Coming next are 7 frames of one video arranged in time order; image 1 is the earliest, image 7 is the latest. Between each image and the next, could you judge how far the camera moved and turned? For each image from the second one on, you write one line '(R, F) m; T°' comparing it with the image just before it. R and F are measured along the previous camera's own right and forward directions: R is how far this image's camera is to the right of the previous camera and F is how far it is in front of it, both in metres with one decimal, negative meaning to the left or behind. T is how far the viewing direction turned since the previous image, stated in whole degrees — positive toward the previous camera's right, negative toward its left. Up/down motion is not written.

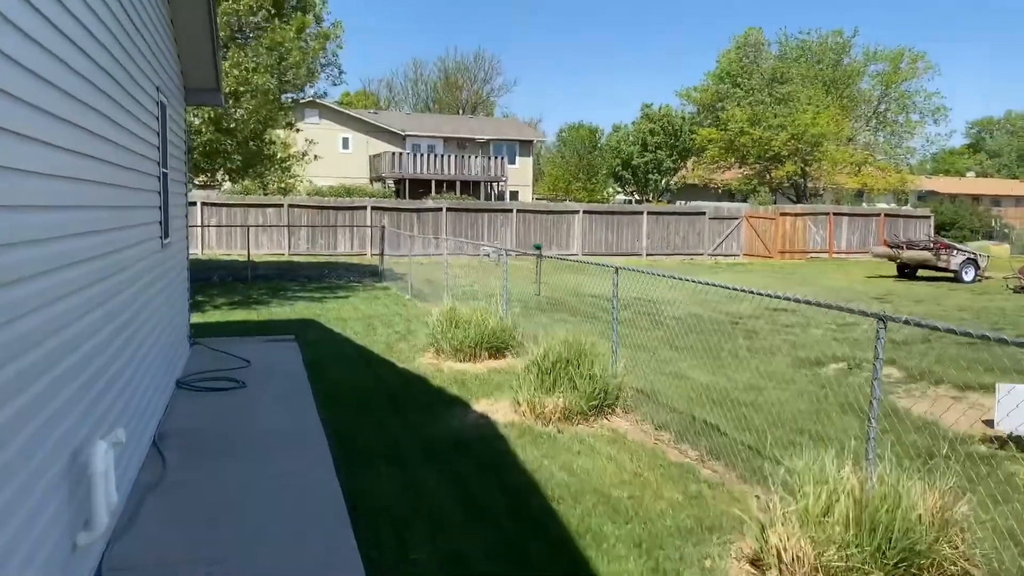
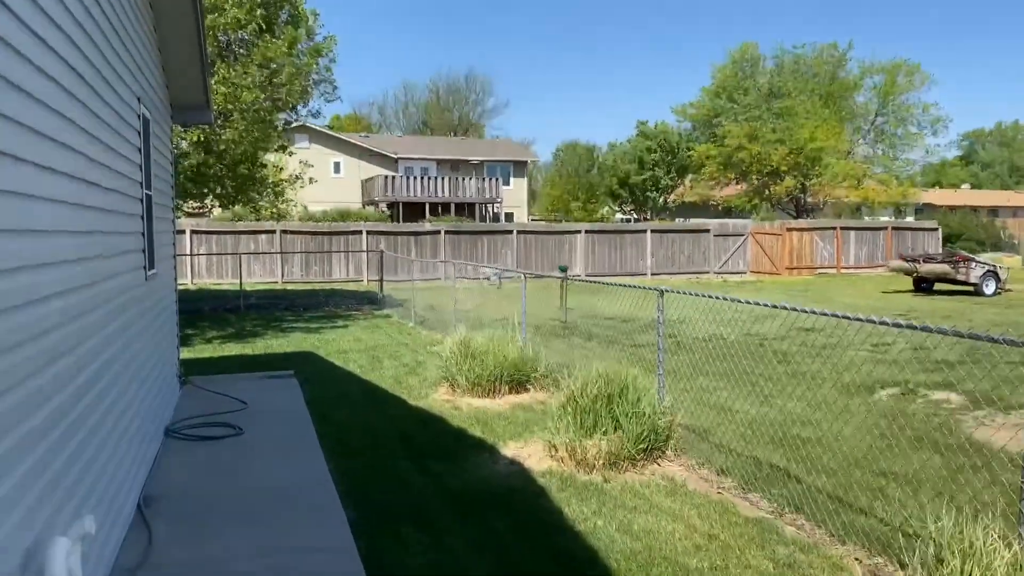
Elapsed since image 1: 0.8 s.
(-0.3, +0.7) m; +1°
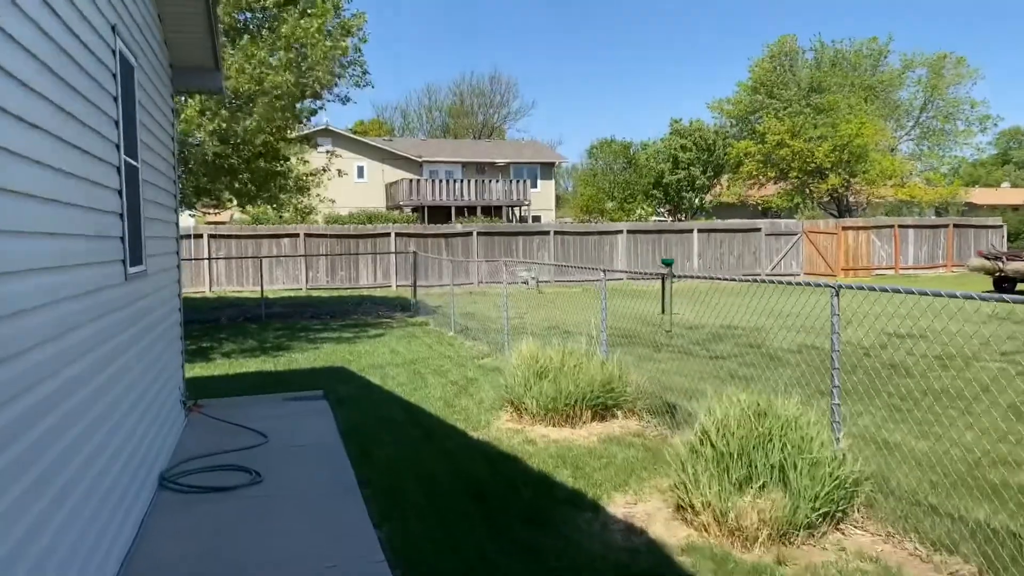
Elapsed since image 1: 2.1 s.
(-0.5, +1.5) m; -1°
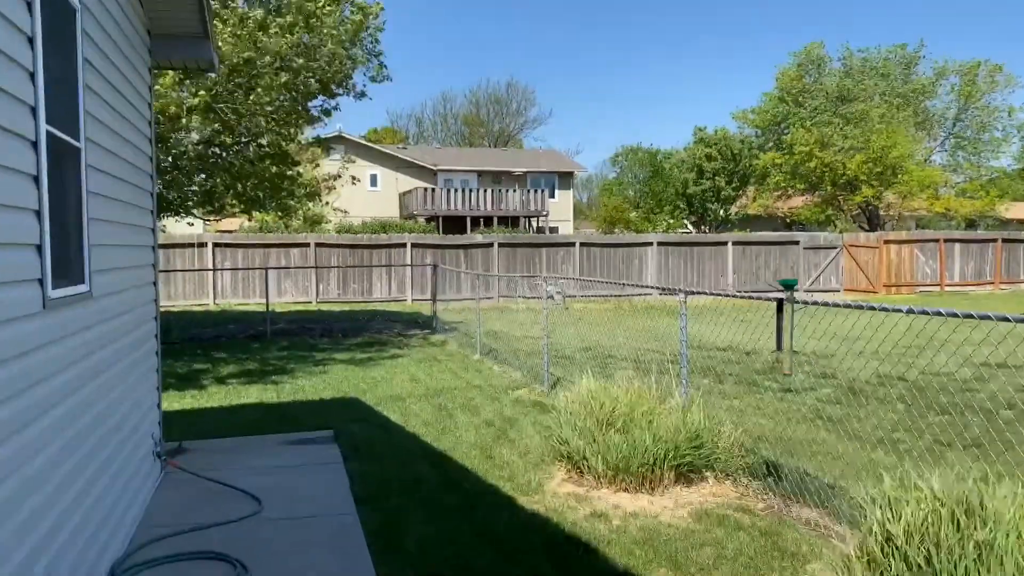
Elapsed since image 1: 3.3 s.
(-0.3, +1.3) m; -1°
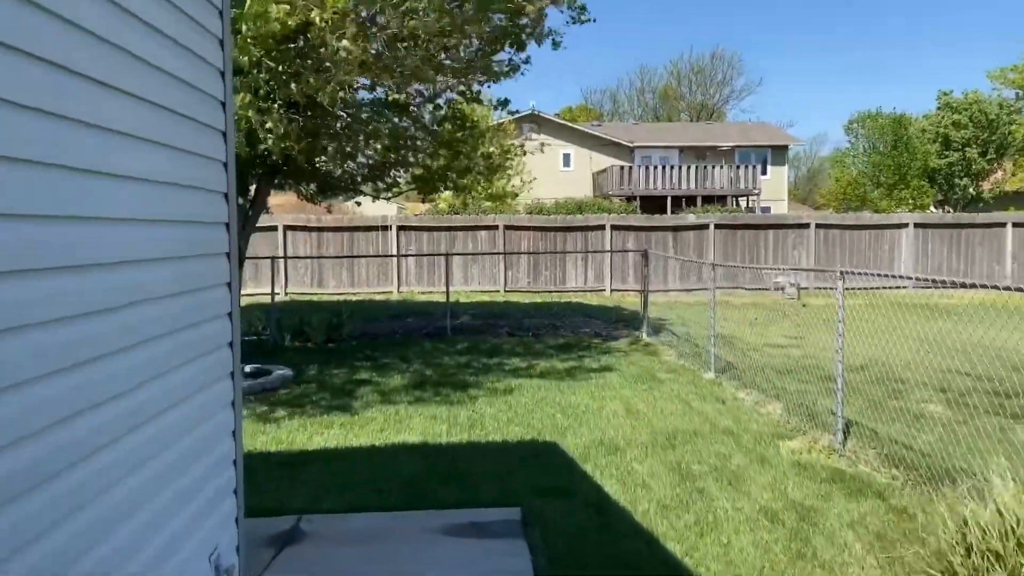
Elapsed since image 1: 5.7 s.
(-0.5, +2.3) m; -13°
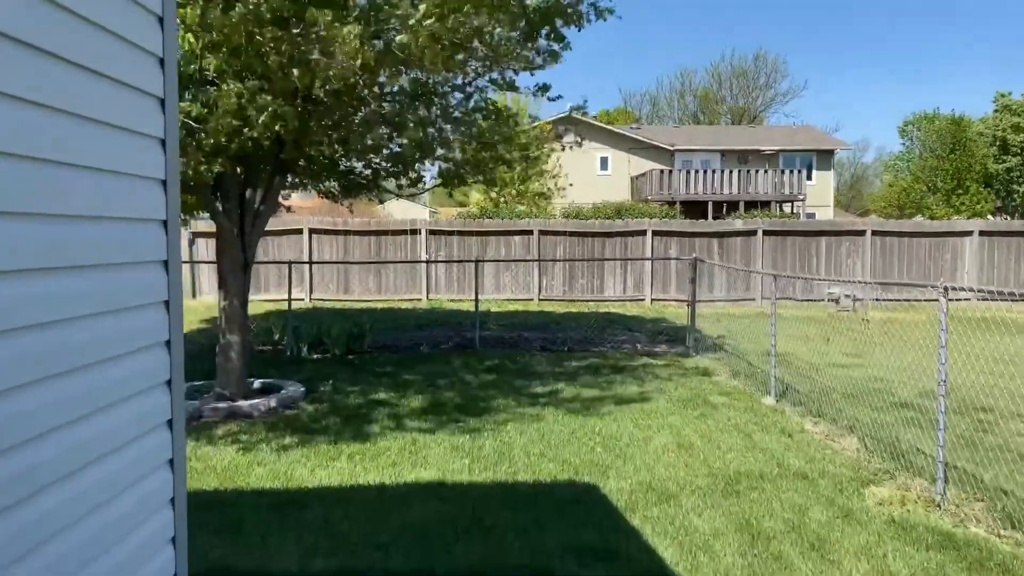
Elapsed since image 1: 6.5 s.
(0.0, +0.8) m; -2°
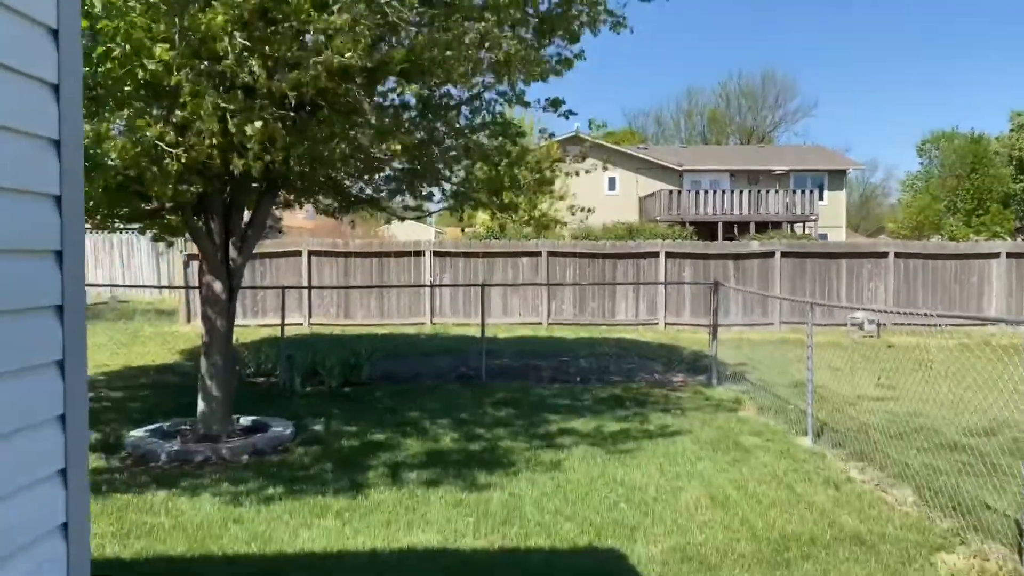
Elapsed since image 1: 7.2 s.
(0.0, +0.6) m; 0°
